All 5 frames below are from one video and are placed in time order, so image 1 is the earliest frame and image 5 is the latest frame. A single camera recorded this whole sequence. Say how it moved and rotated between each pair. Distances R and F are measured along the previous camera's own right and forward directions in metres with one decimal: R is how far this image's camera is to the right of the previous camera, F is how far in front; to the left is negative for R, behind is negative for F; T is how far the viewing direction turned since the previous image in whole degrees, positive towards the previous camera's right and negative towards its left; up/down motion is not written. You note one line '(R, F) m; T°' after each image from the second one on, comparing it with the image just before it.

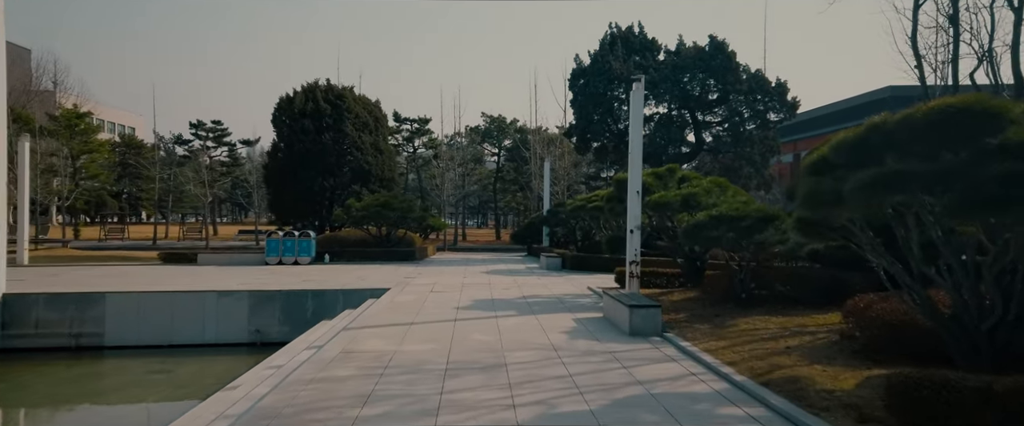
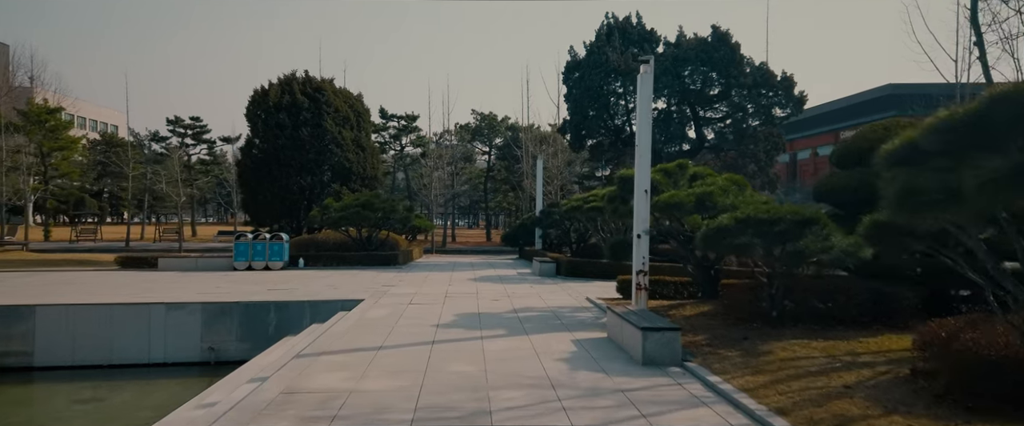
(+0.1, +1.5) m; +1°
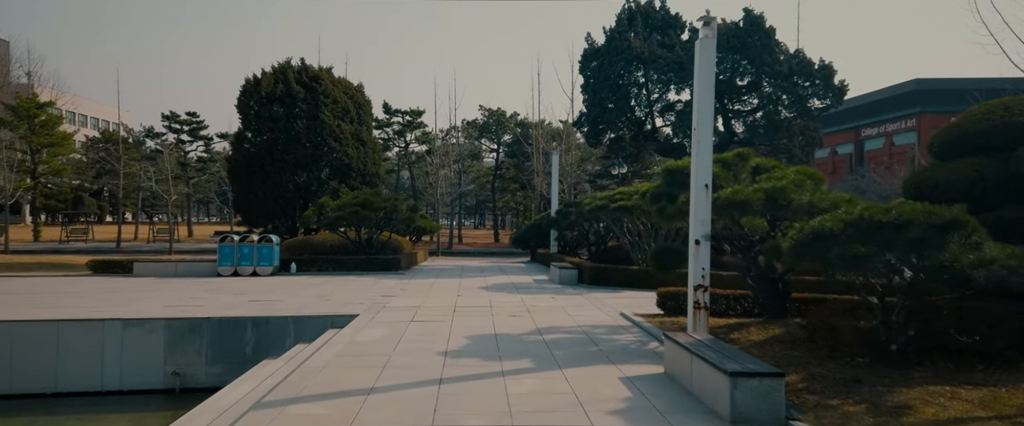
(-0.3, +2.0) m; -1°
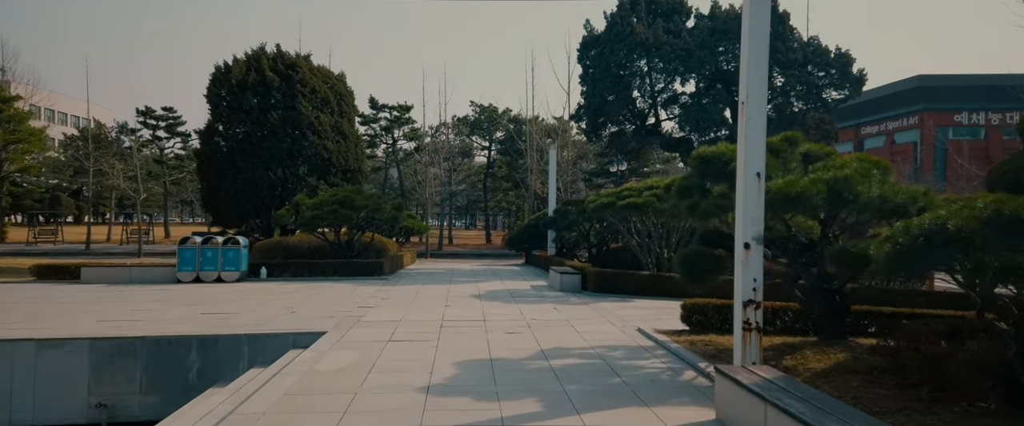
(-0.1, +1.7) m; +1°
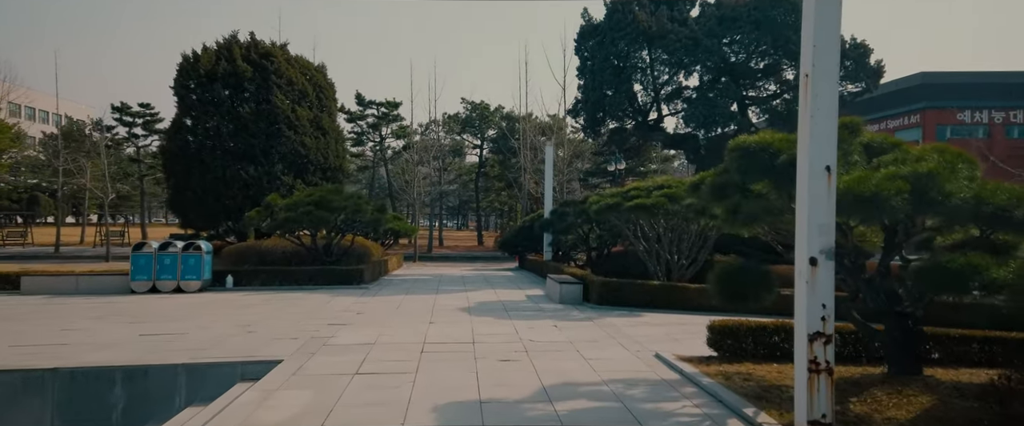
(0.0, +1.5) m; +1°
